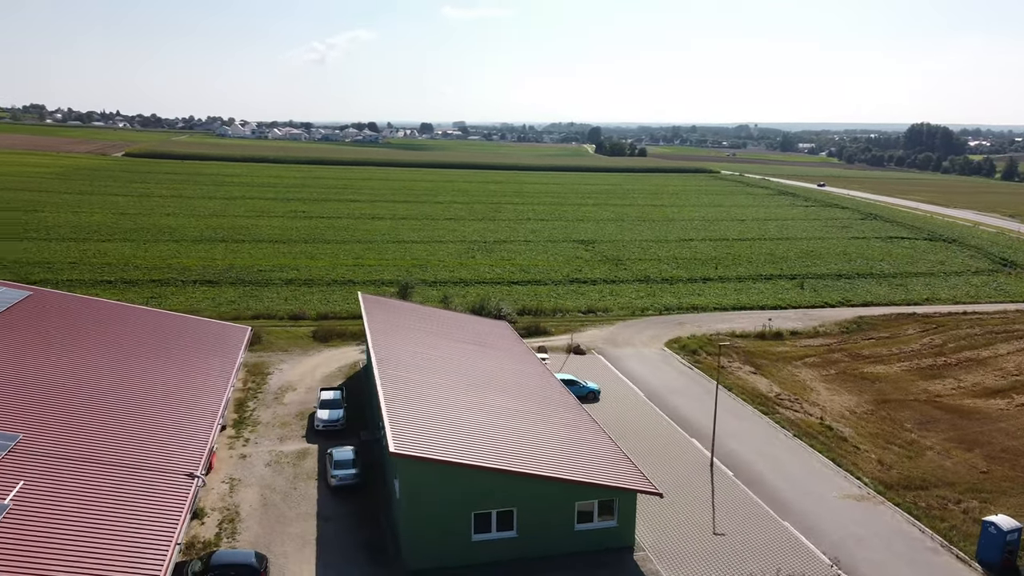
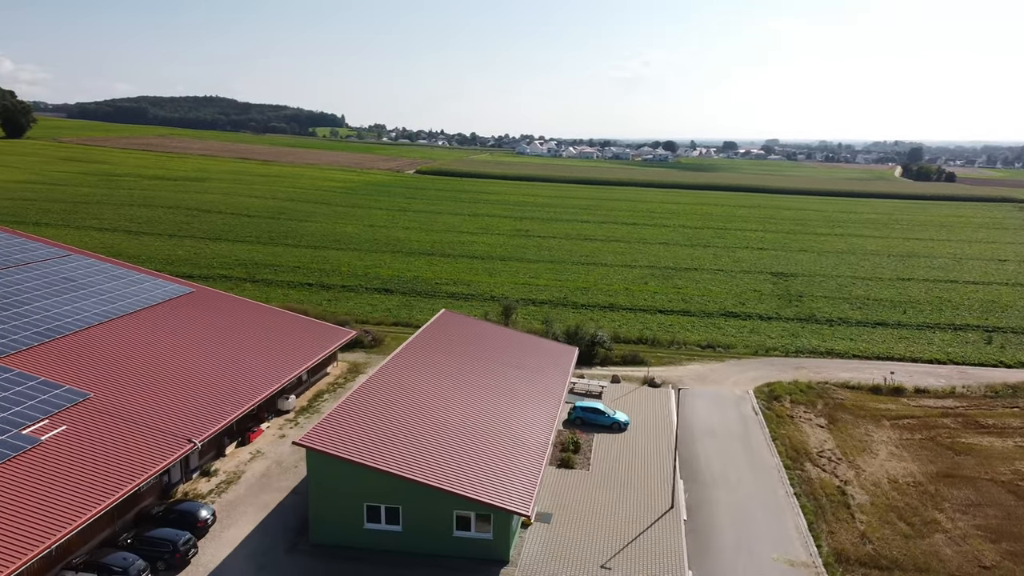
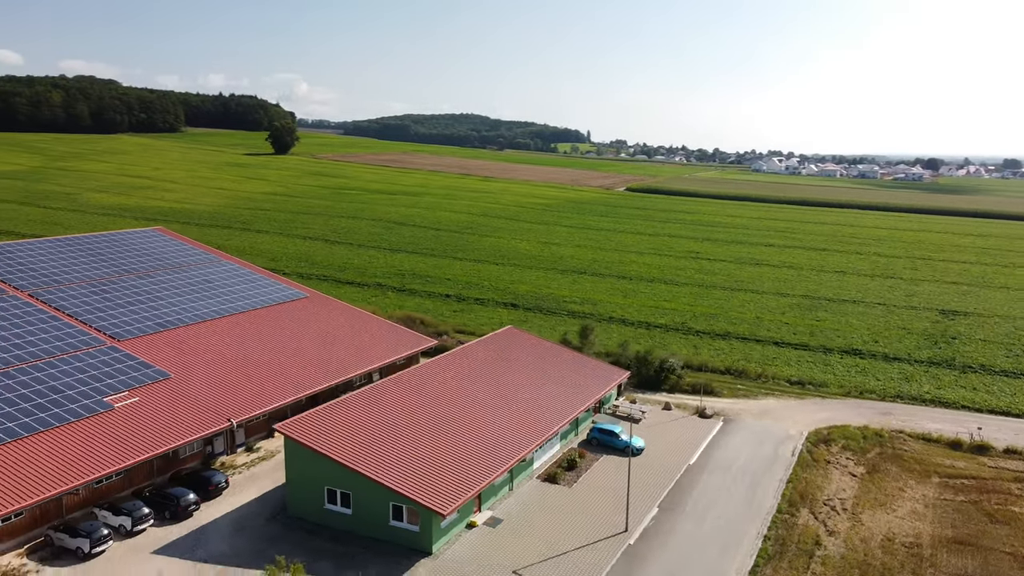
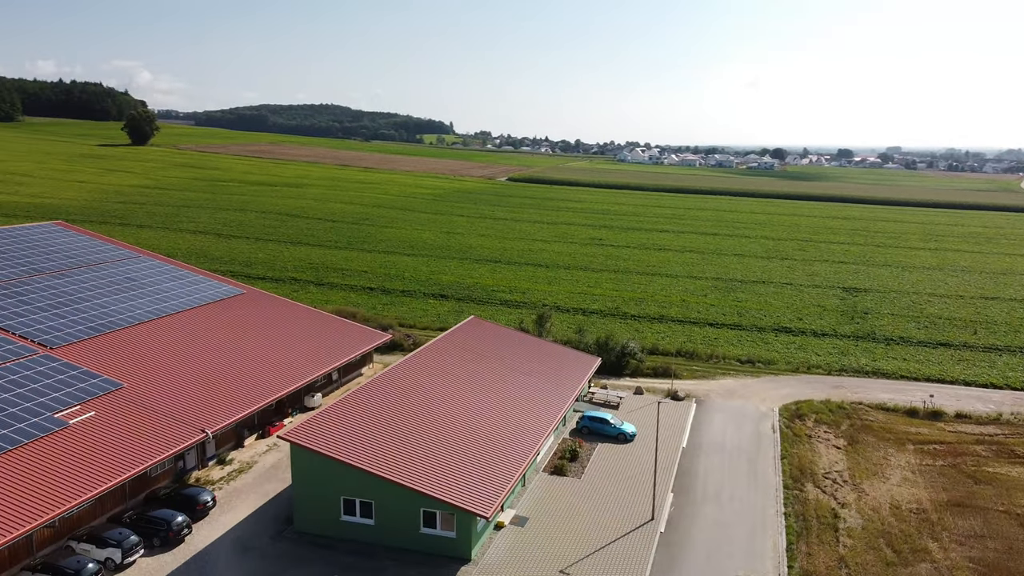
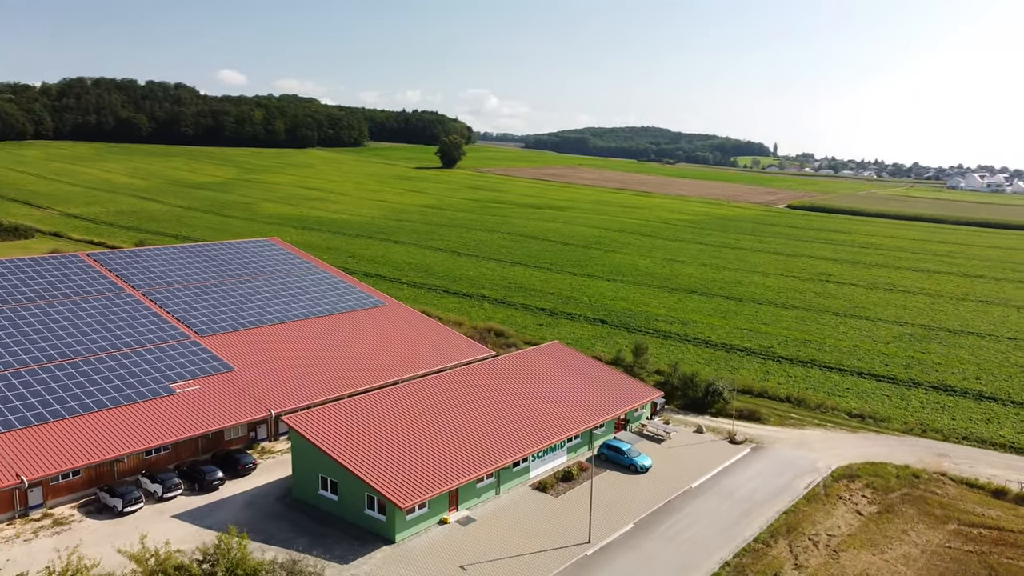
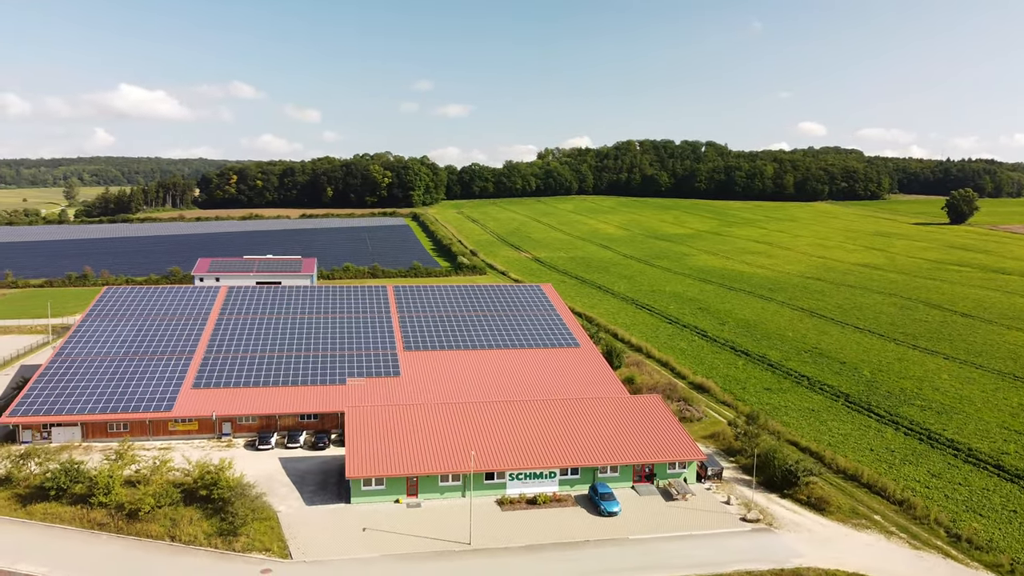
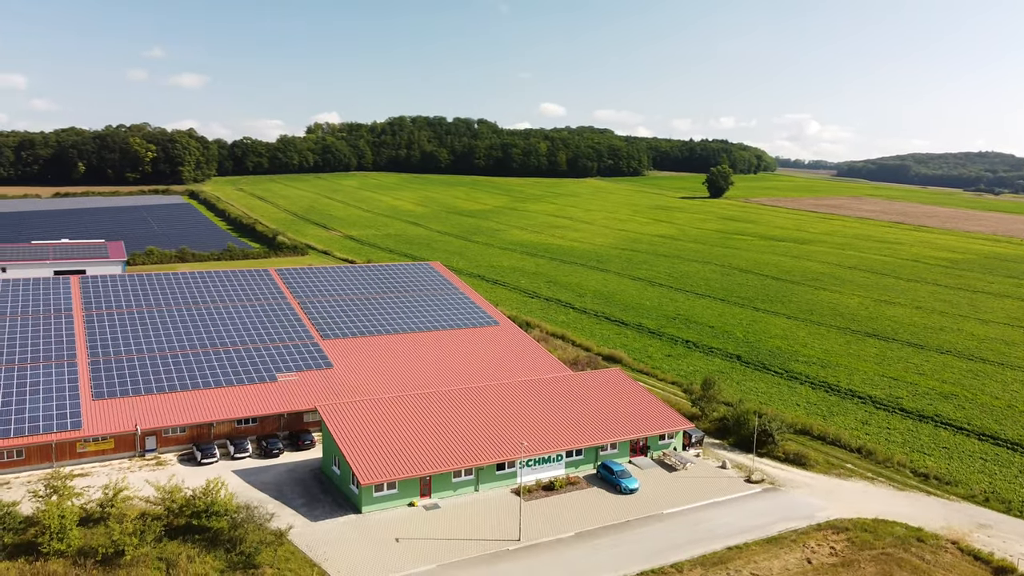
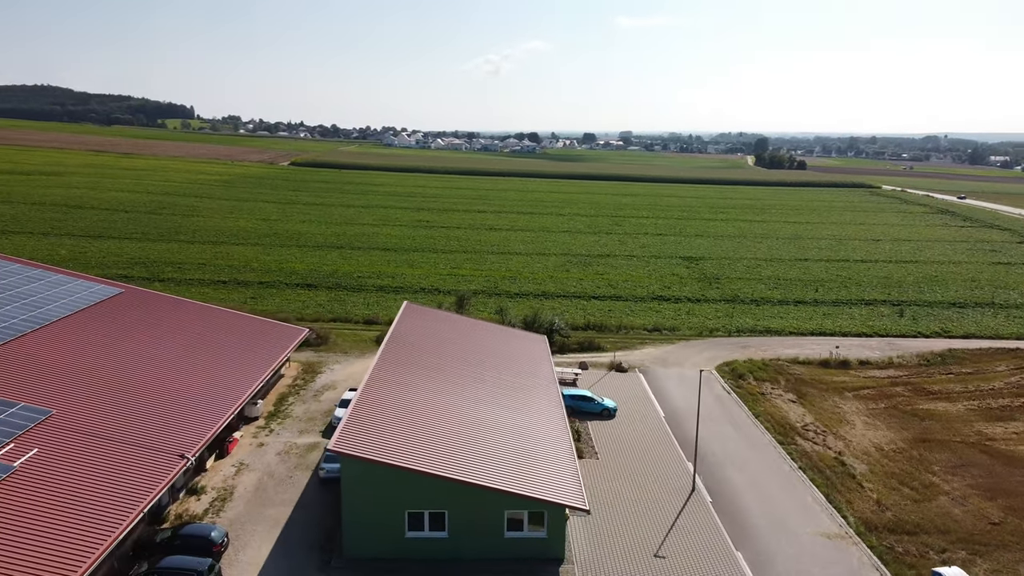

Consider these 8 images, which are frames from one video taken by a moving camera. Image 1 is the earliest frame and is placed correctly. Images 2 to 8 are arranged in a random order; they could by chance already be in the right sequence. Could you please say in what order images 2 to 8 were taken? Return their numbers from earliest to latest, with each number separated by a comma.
8, 2, 4, 3, 5, 7, 6
